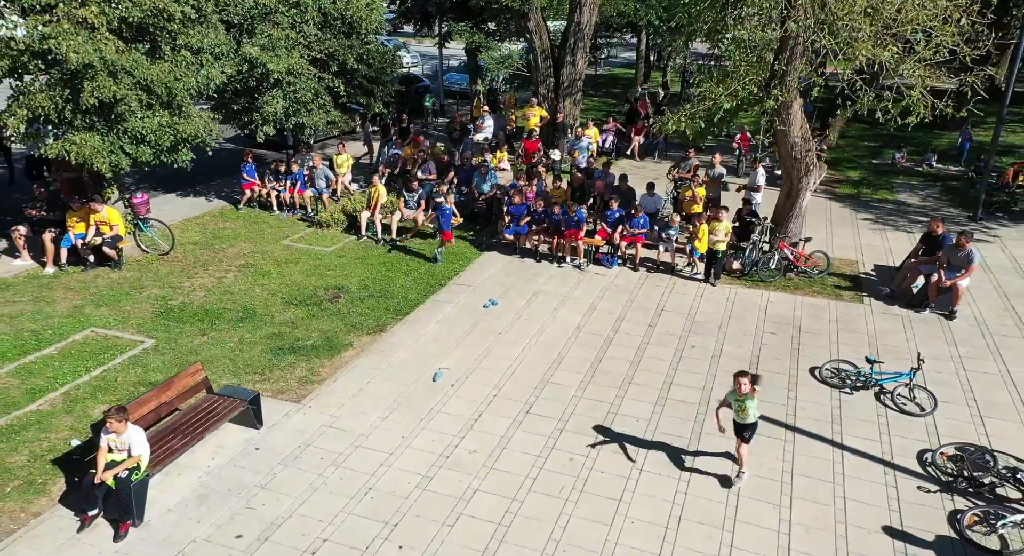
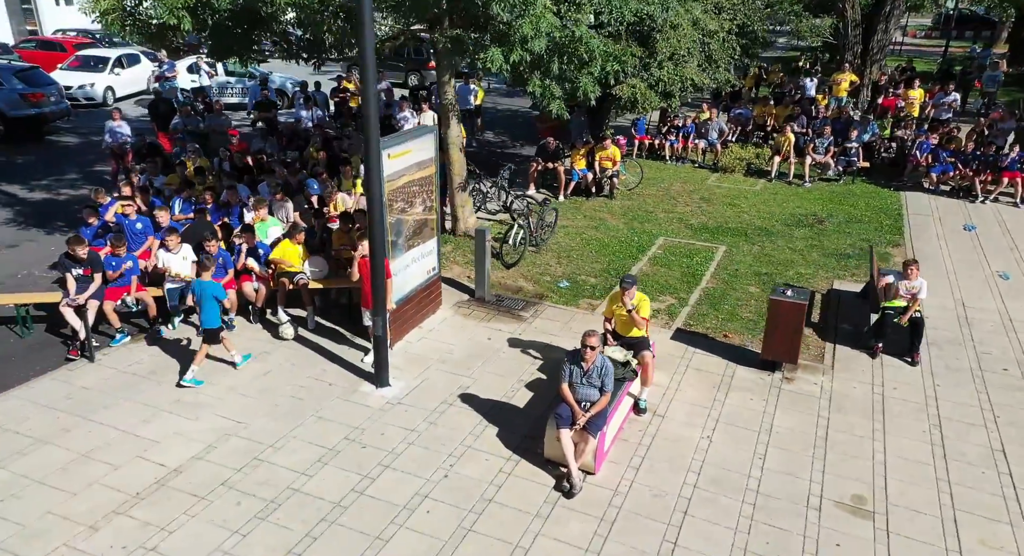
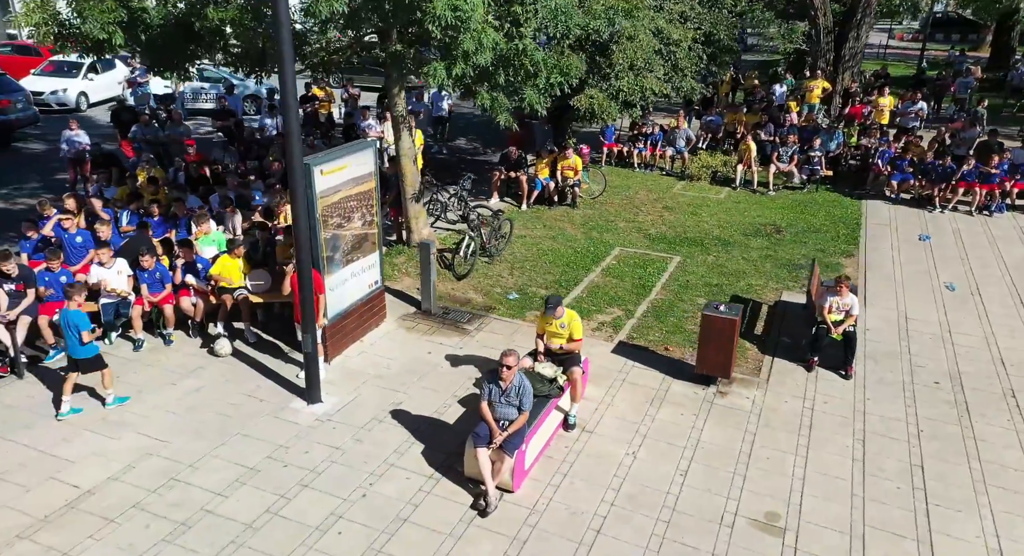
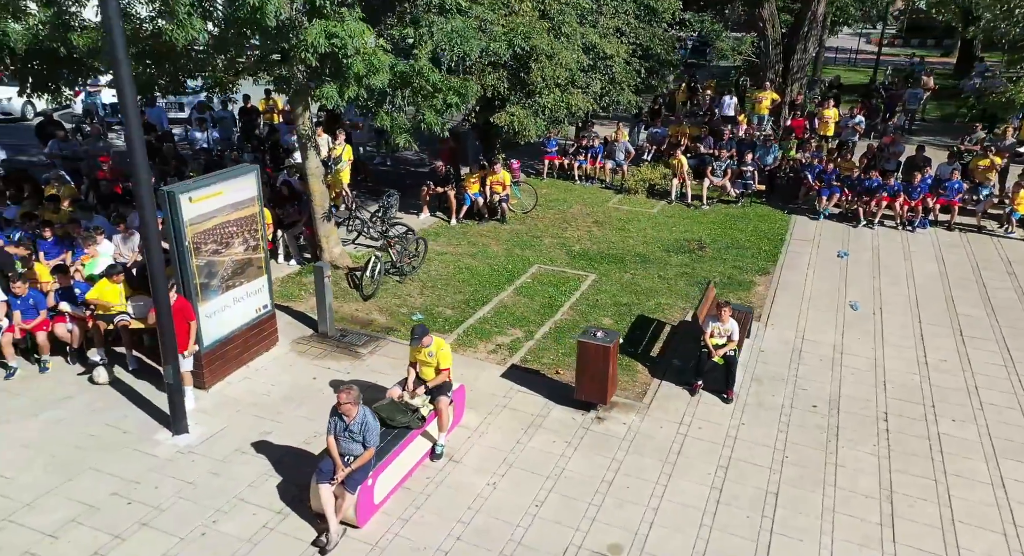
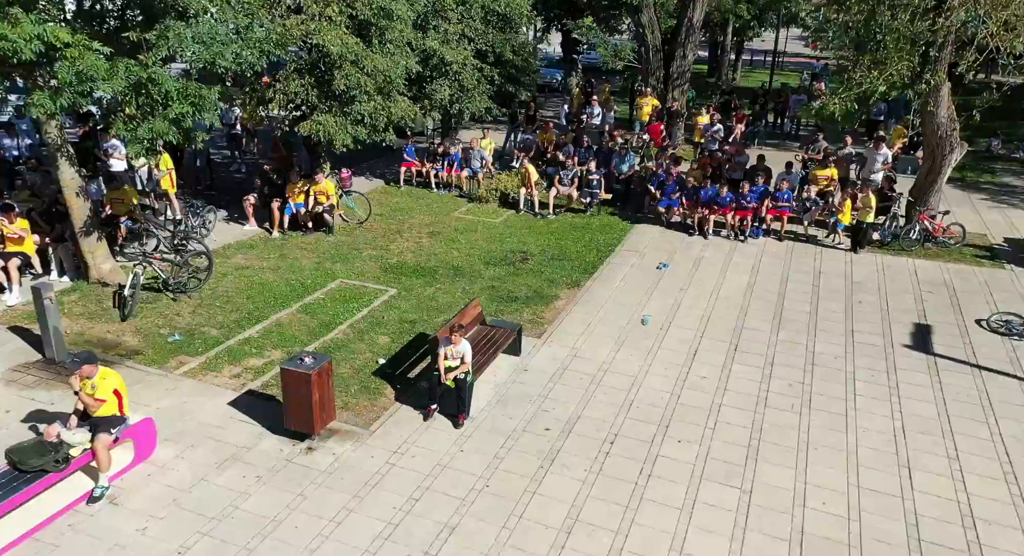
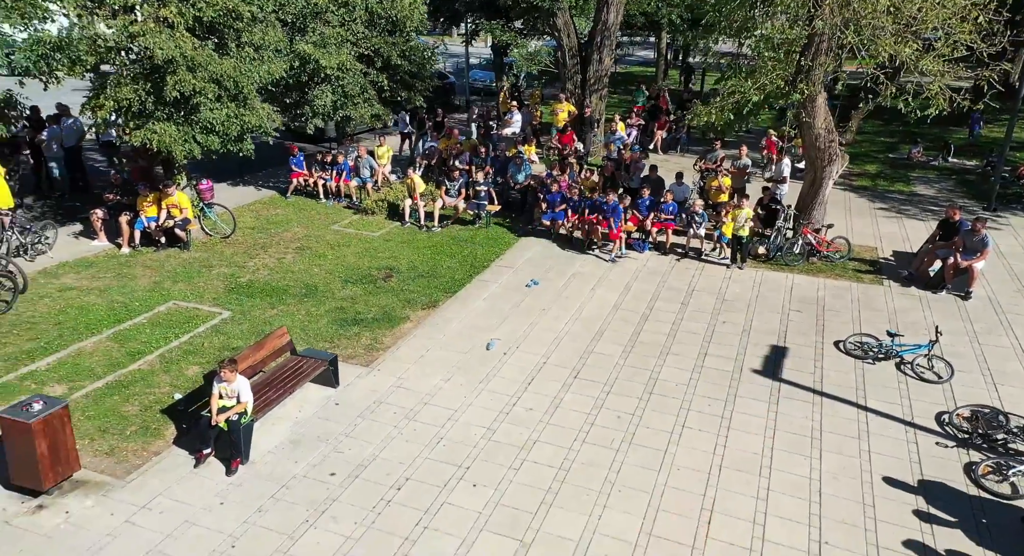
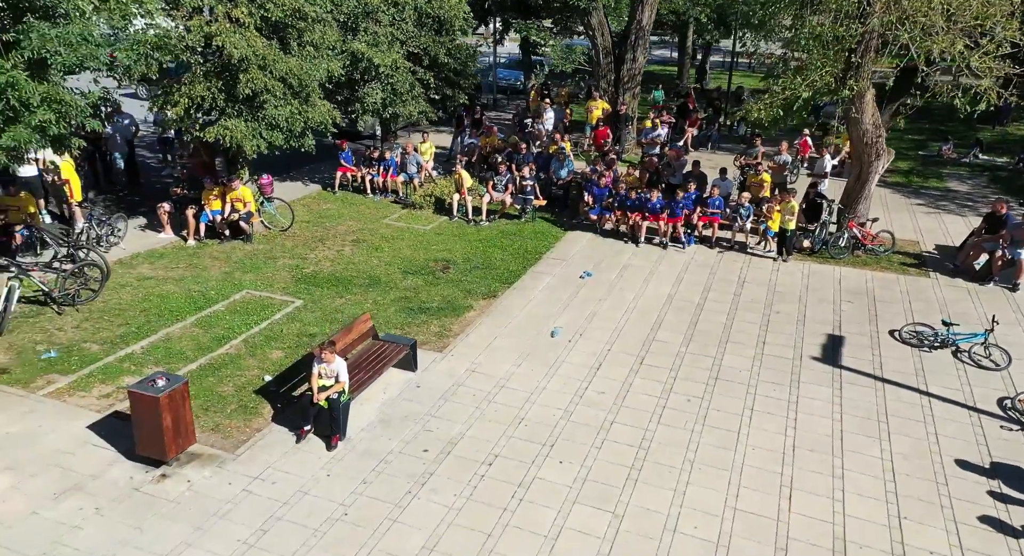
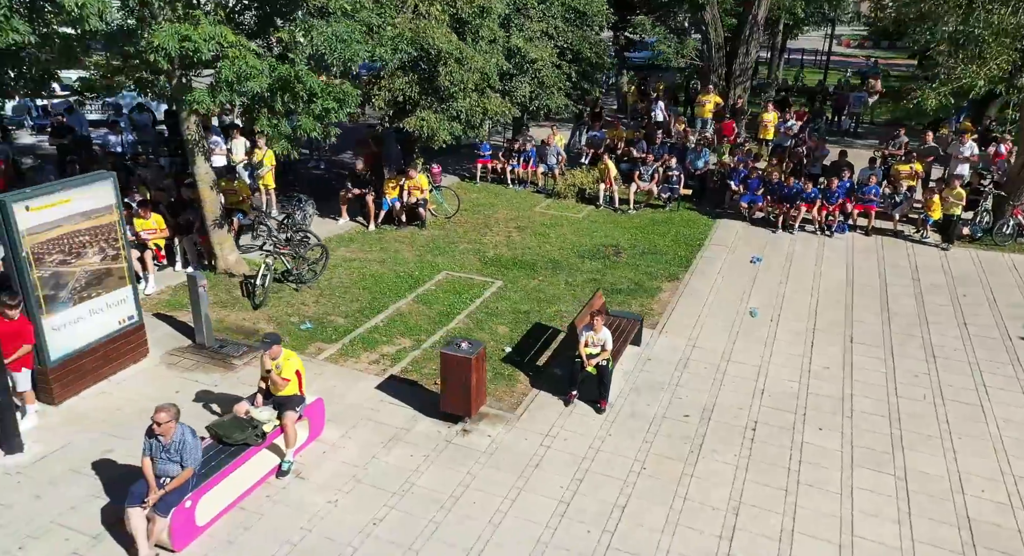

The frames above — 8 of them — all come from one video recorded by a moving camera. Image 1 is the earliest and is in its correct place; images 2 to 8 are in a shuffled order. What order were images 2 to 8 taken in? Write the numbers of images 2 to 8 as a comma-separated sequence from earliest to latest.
6, 7, 5, 8, 4, 3, 2
